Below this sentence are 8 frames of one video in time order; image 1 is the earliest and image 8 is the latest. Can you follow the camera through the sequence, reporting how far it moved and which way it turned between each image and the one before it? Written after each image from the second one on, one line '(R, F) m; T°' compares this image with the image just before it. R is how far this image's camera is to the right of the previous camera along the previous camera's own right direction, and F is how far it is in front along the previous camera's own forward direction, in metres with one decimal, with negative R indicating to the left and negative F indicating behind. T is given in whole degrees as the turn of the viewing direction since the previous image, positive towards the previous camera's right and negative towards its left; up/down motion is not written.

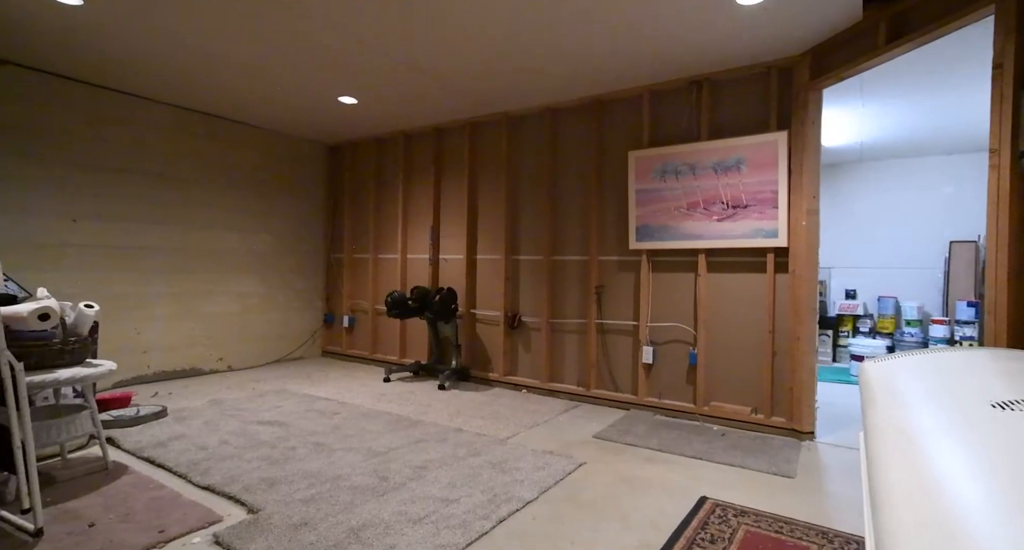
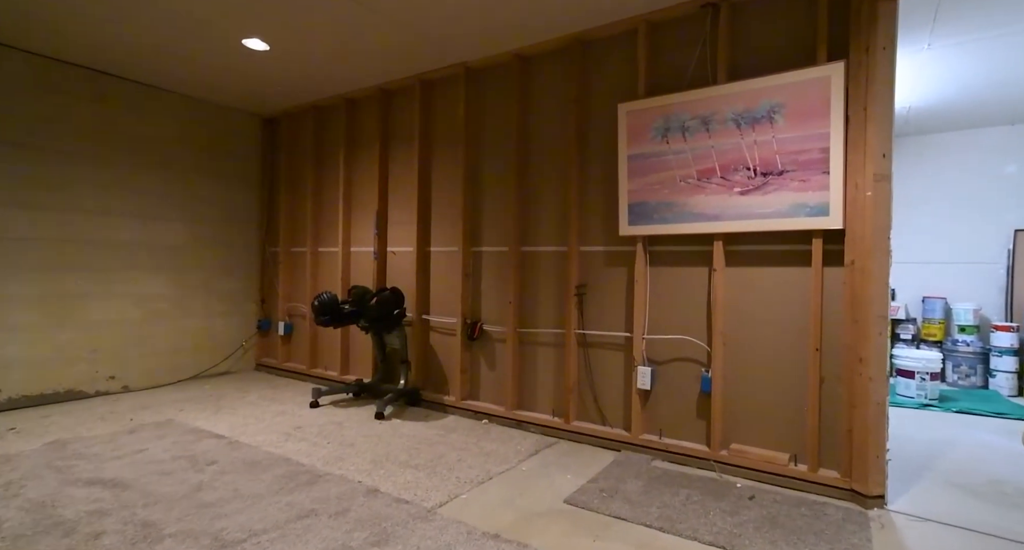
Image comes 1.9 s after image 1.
(+0.3, +1.0) m; 0°
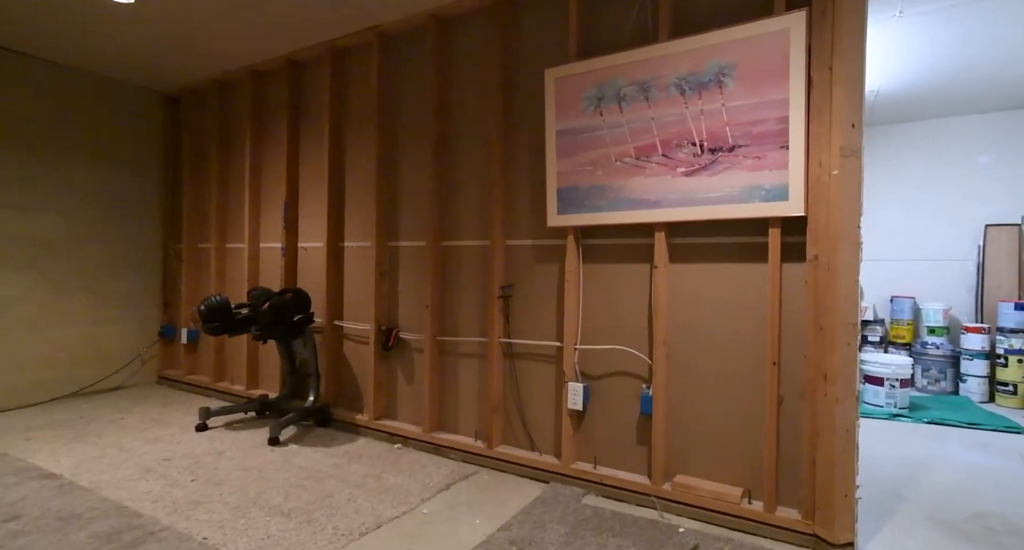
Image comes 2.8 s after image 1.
(+0.3, +0.5) m; +3°
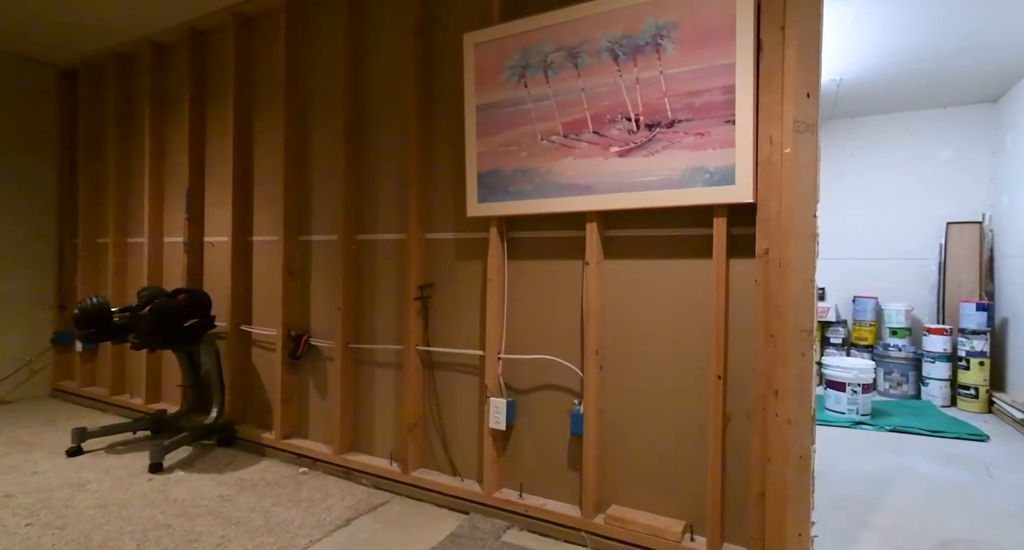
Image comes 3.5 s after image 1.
(+0.2, +0.3) m; +3°
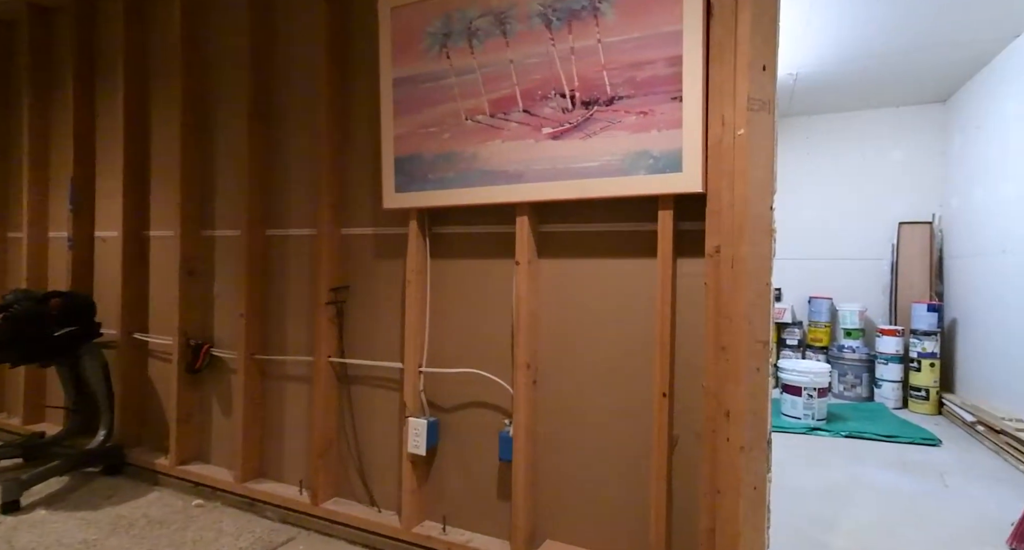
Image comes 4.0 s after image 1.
(+0.1, +0.3) m; +4°
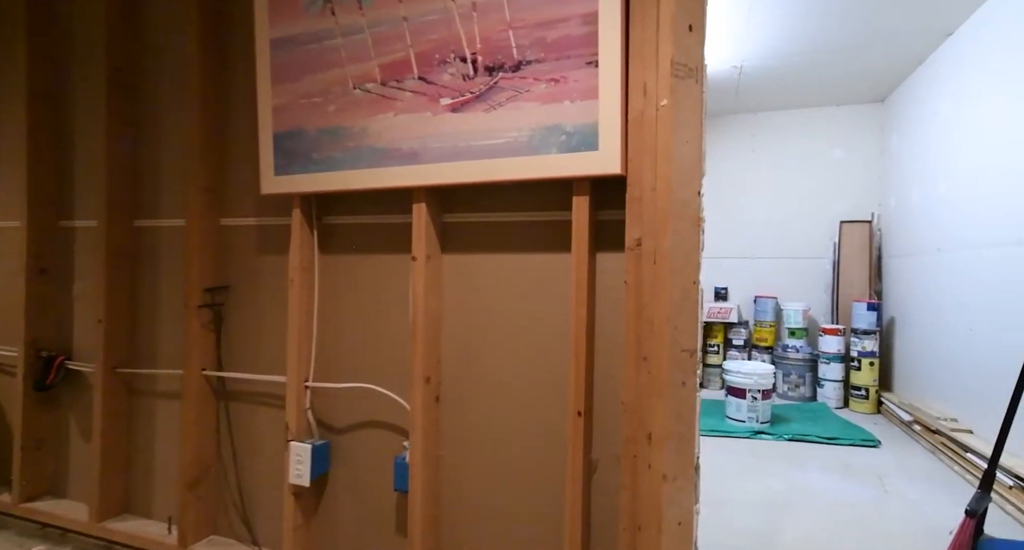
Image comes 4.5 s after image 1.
(+0.2, +0.2) m; +4°
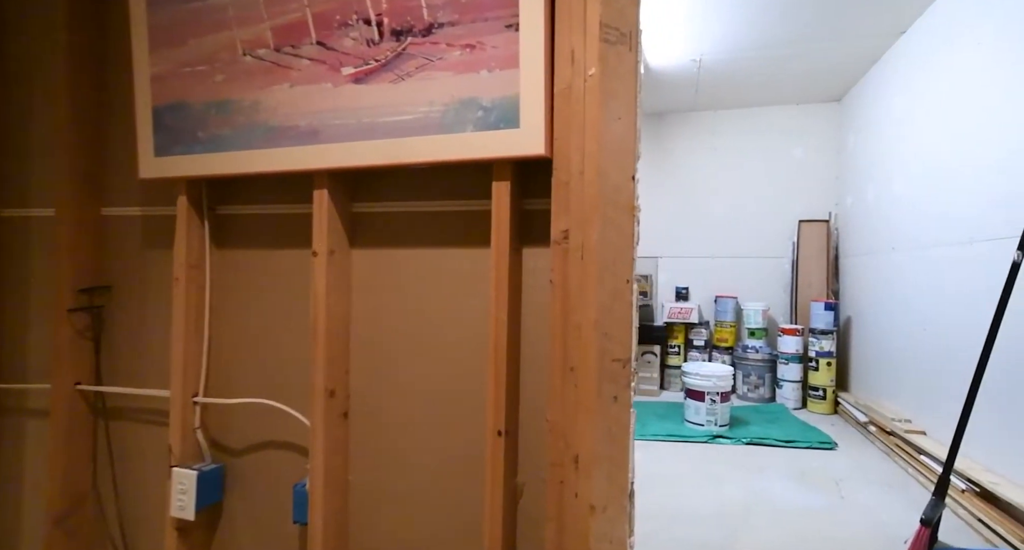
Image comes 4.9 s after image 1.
(+0.1, +0.2) m; +3°
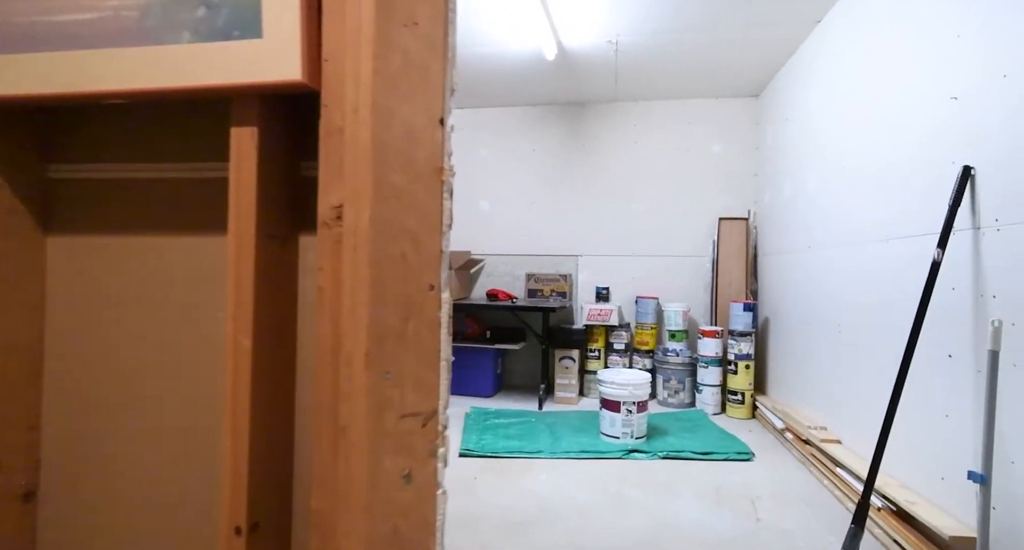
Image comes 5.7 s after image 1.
(+0.2, +0.4) m; +7°
